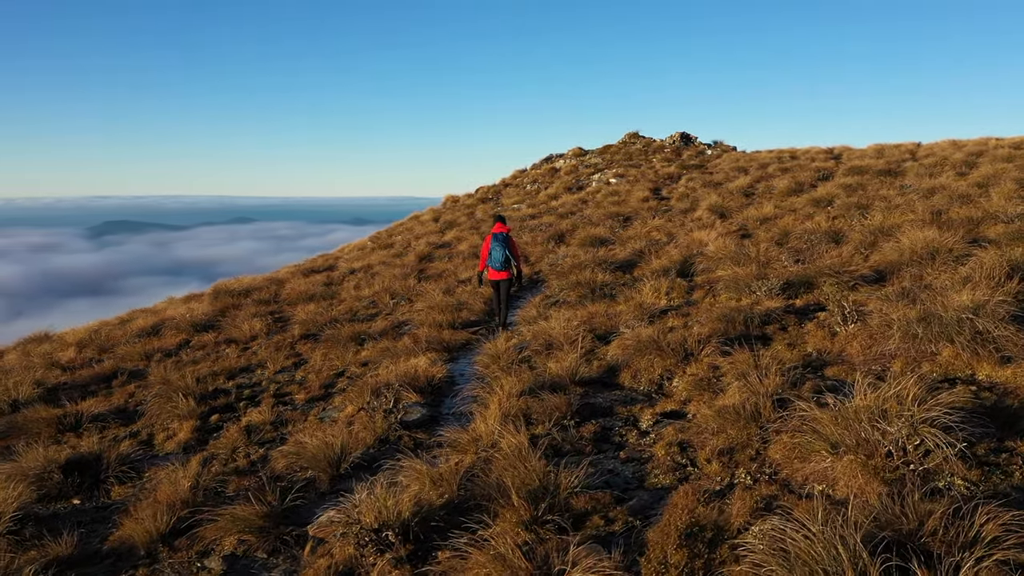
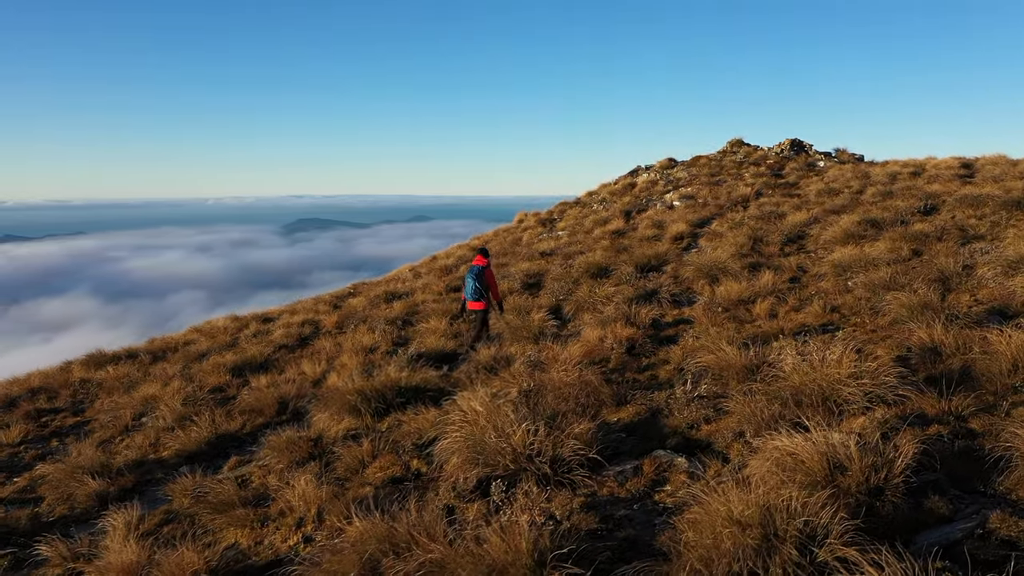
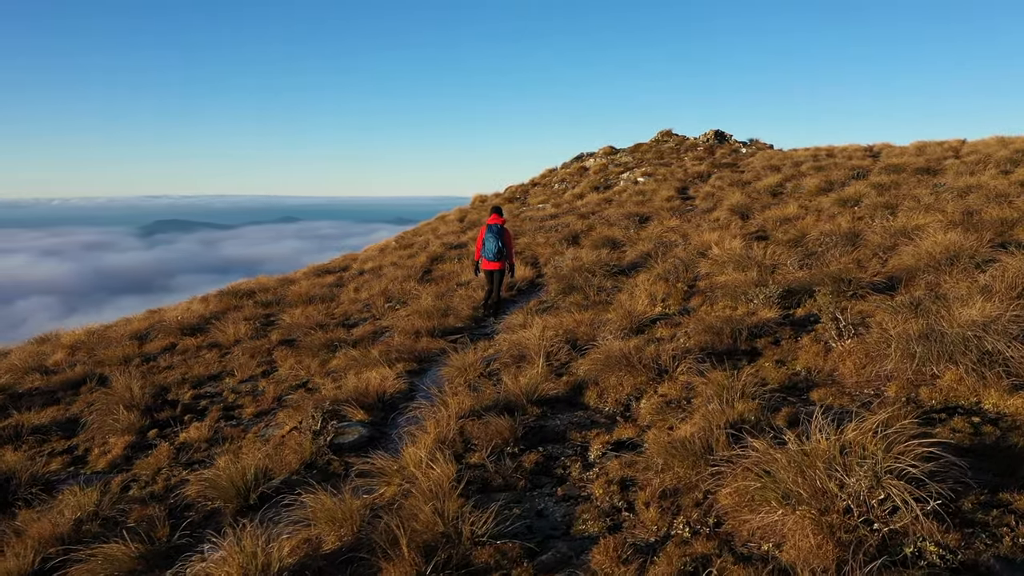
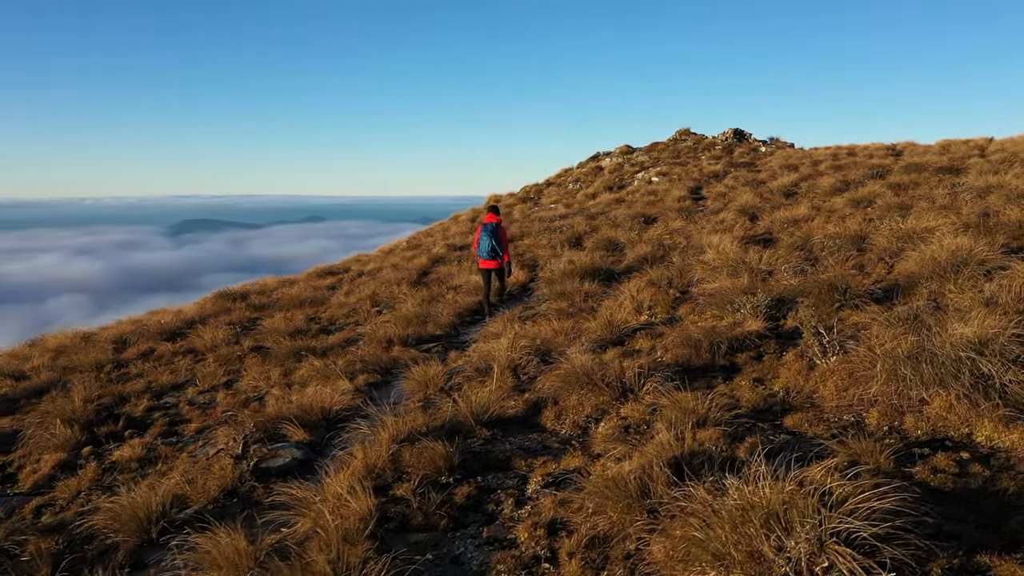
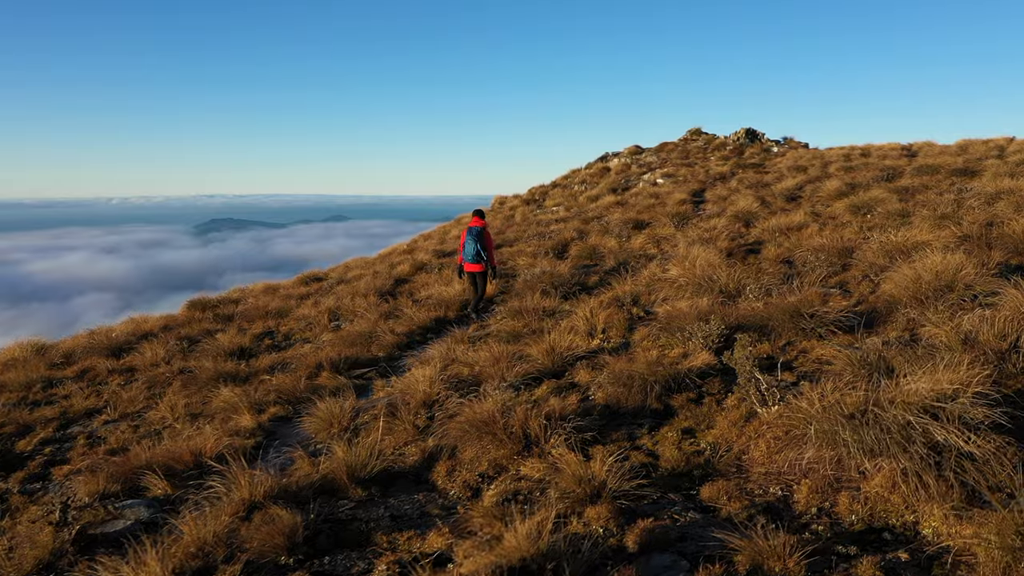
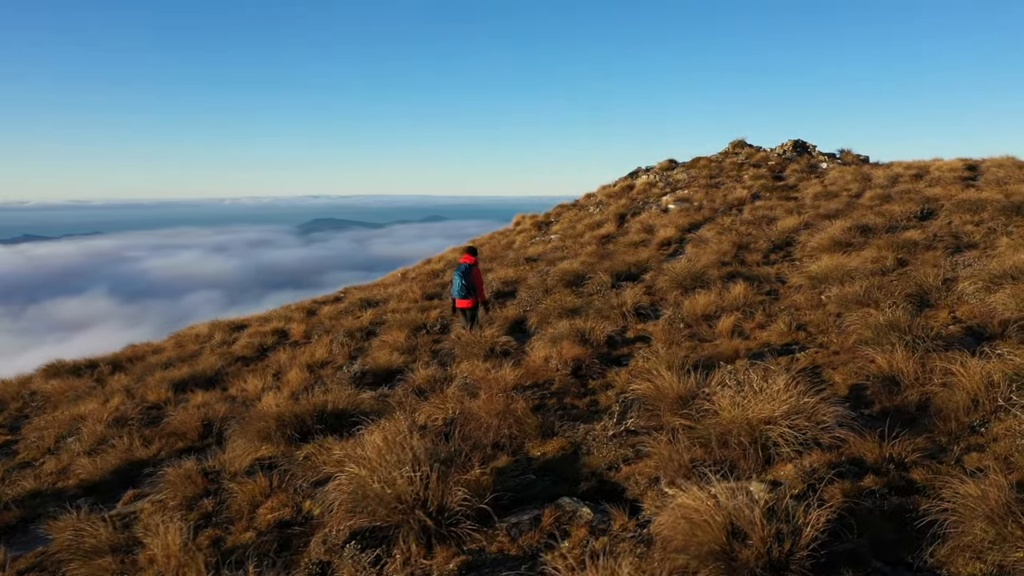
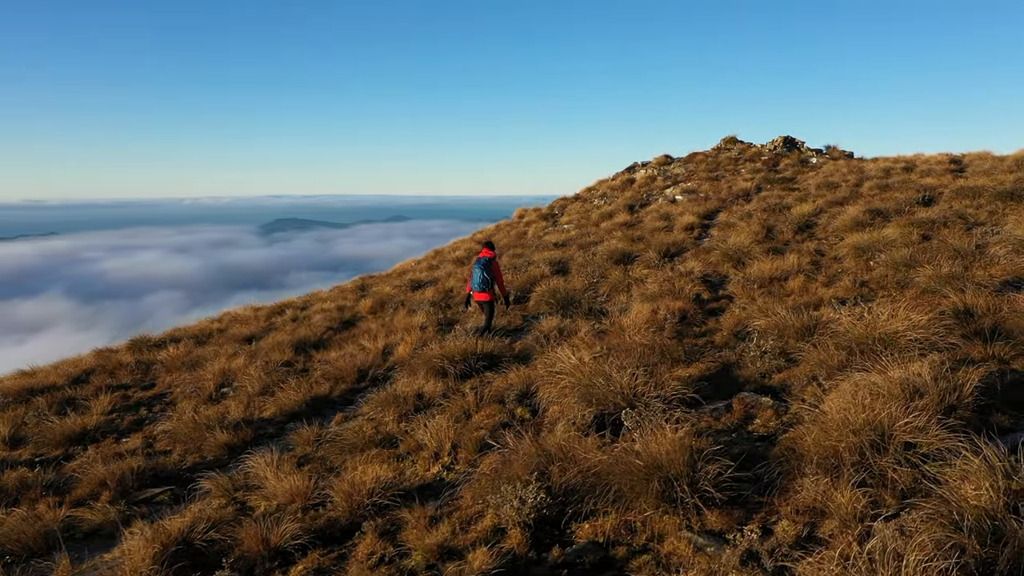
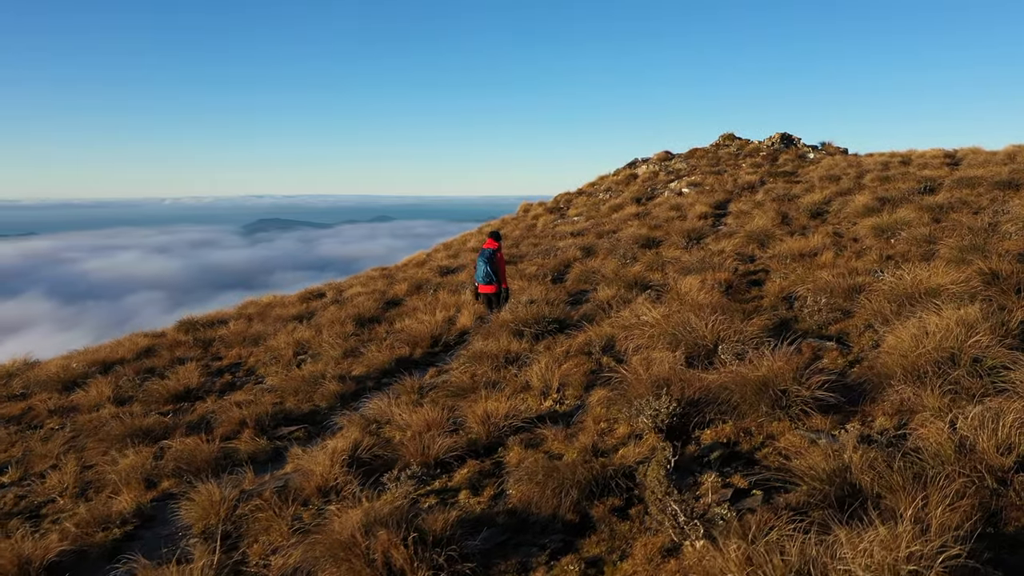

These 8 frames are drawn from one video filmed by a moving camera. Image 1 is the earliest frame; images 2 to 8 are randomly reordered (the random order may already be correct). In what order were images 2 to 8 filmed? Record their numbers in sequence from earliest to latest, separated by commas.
3, 4, 5, 8, 7, 2, 6
